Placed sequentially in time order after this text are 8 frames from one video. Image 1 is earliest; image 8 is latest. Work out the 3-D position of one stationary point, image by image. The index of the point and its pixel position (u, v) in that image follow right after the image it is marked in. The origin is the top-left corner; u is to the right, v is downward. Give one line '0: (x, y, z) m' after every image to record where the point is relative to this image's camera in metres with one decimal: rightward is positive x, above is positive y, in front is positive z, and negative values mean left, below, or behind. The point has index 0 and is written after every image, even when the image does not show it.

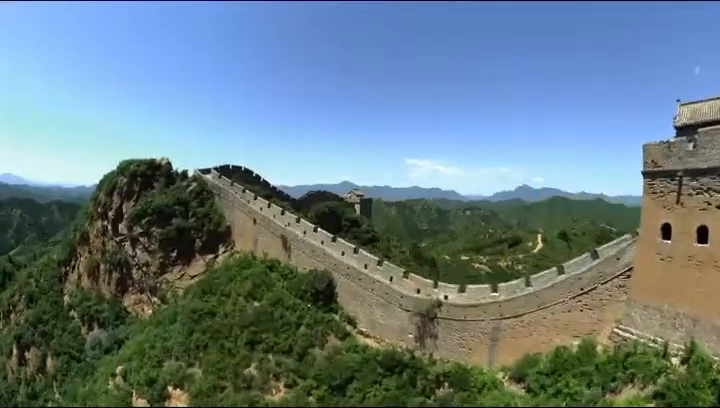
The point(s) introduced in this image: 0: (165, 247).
0: (-7.1, -1.6, +19.7) m
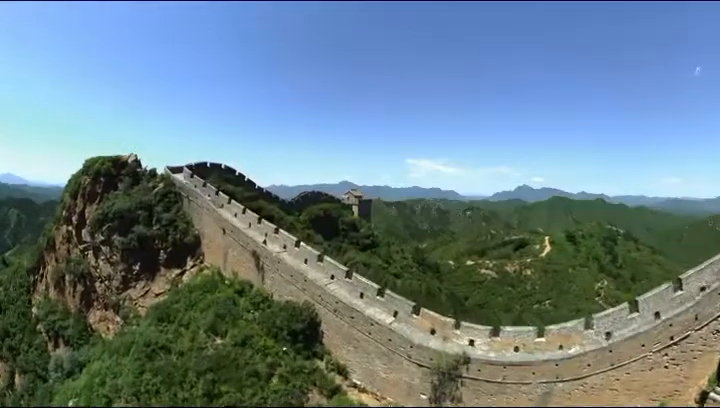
0: (-7.2, -1.7, +16.8) m
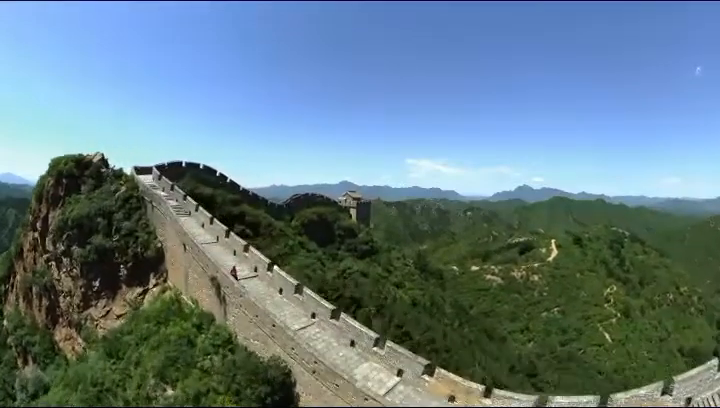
0: (-7.4, -1.9, +14.6) m
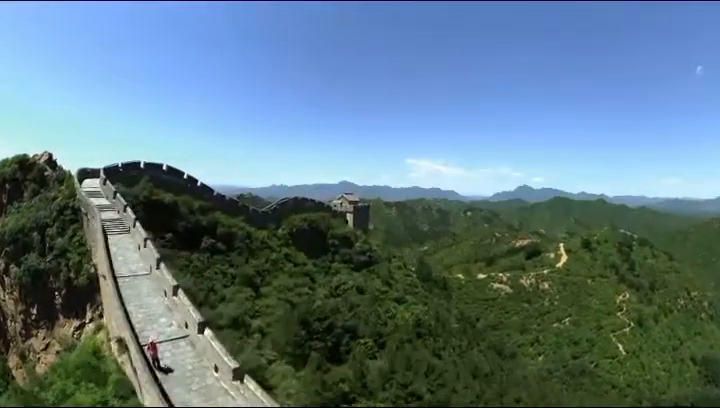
0: (-7.5, -2.1, +11.9) m
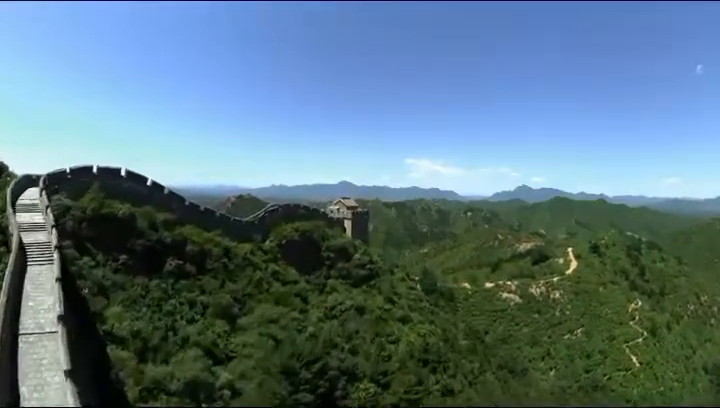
0: (-7.5, -2.3, +9.5) m
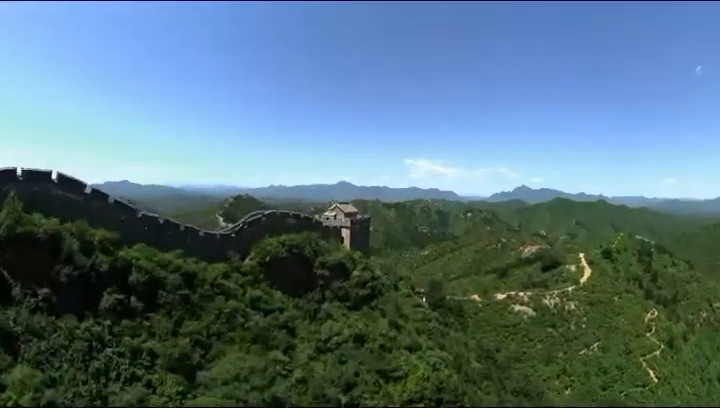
0: (-7.5, -2.6, +6.6) m
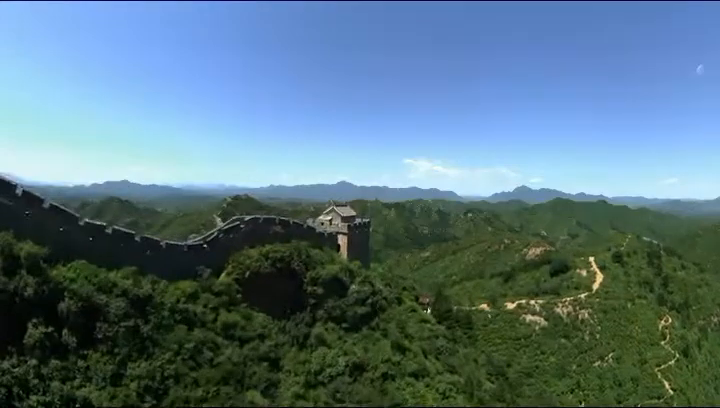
0: (-7.5, -2.6, +4.3) m
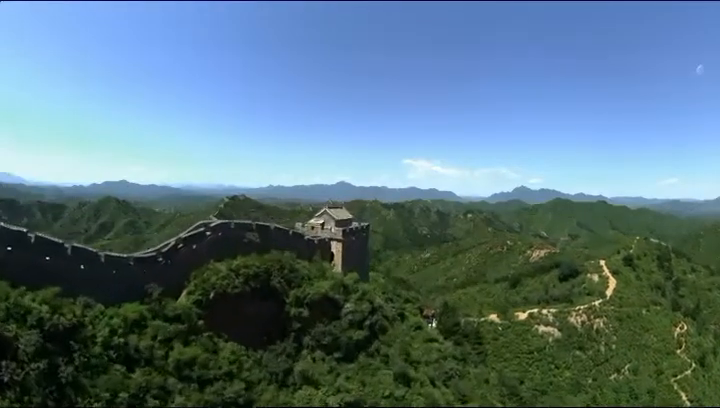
0: (-7.6, -2.7, +2.0) m
